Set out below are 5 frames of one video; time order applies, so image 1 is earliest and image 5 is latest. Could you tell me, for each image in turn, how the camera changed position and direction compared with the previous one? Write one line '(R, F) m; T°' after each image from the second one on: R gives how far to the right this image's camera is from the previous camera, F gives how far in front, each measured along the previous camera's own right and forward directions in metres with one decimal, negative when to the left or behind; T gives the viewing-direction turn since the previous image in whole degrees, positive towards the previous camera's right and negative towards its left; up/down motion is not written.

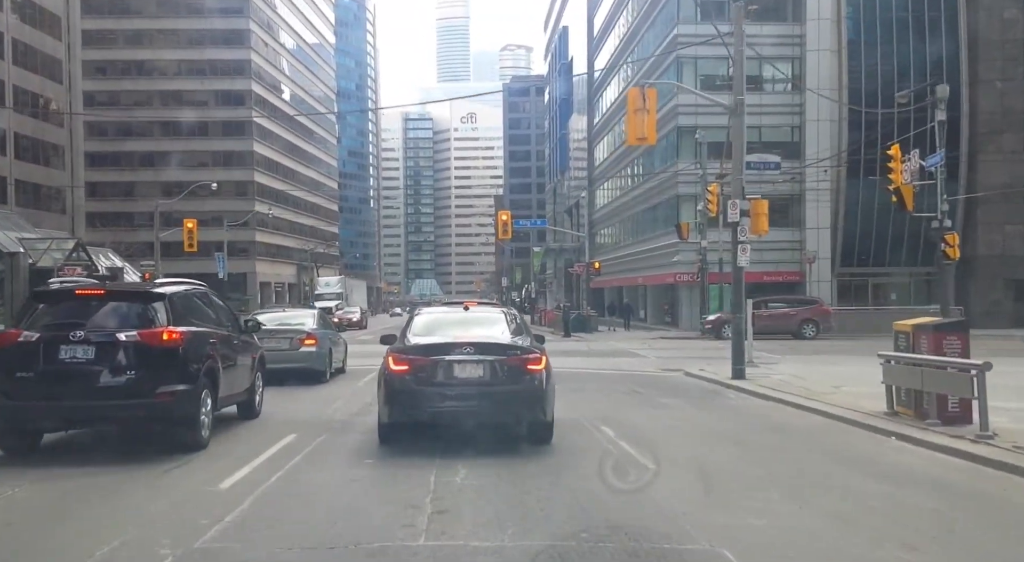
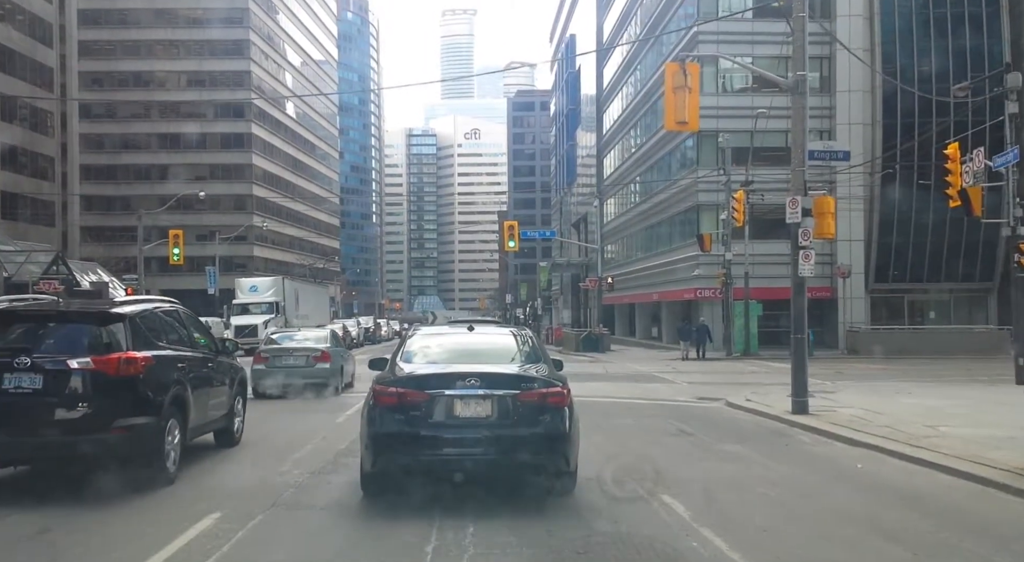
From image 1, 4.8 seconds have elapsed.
(-0.2, +3.0) m; 0°
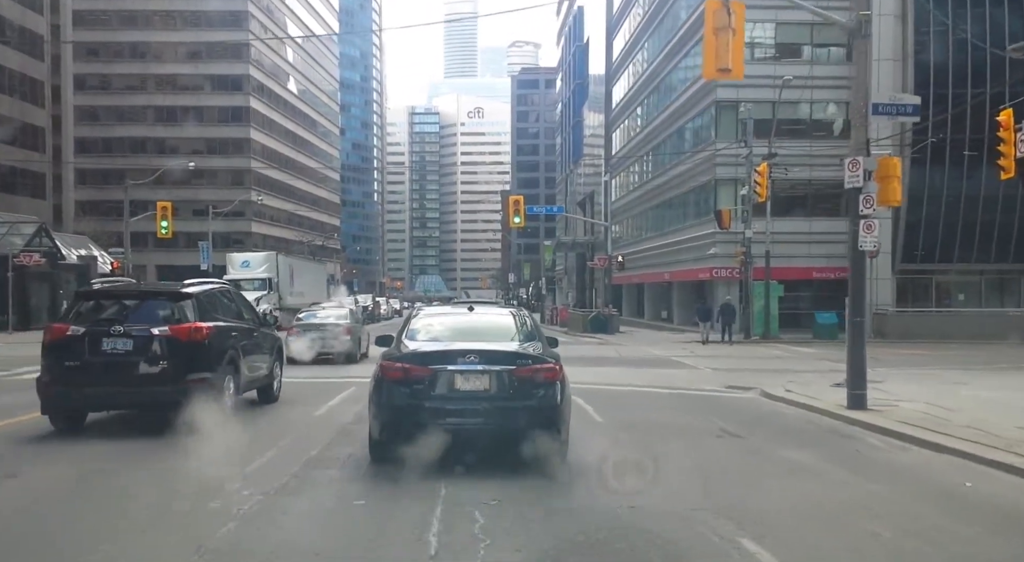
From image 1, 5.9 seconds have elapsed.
(-0.2, +2.0) m; 0°
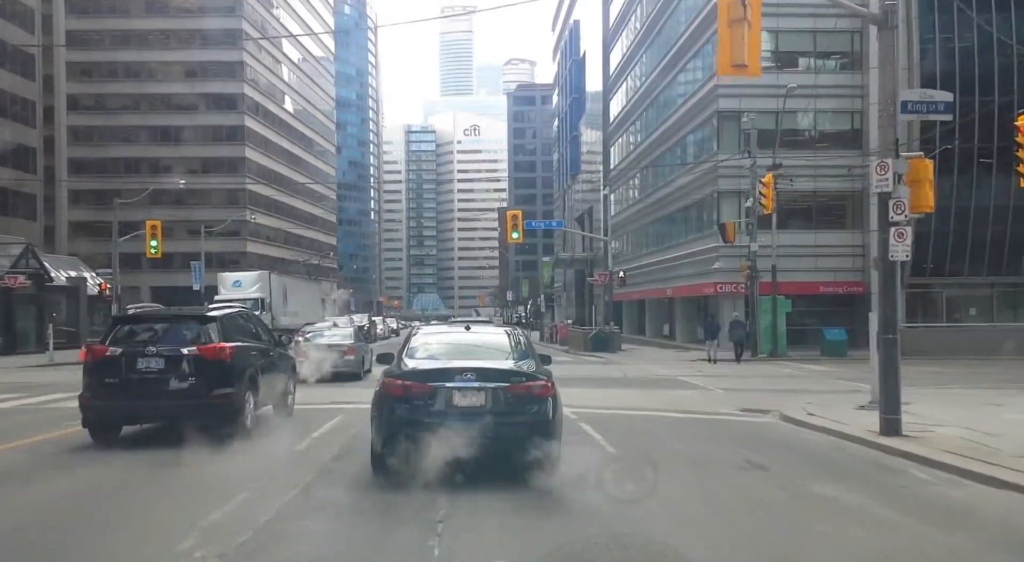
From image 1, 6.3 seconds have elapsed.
(0.0, +1.0) m; 0°
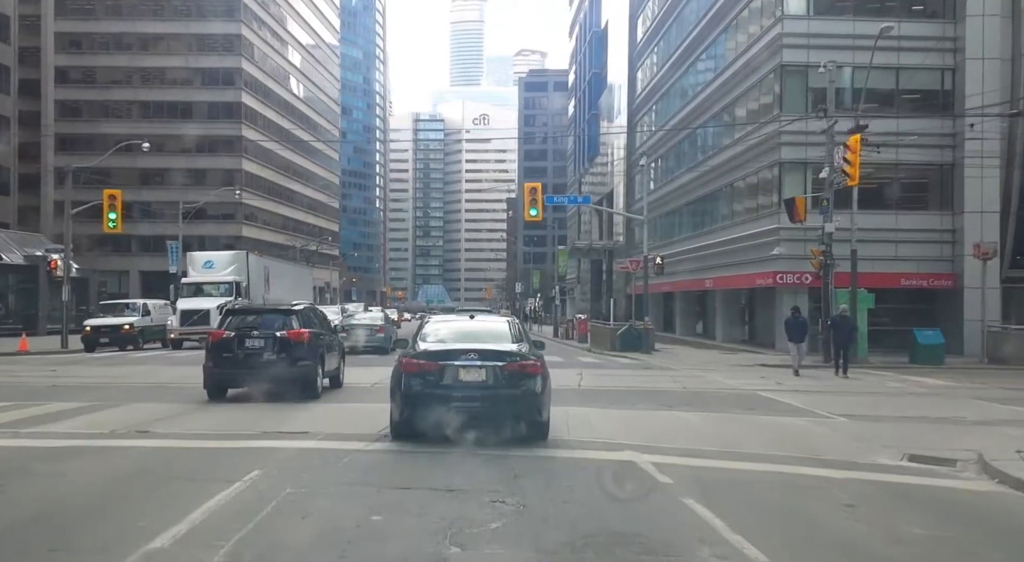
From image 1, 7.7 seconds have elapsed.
(-0.4, +5.7) m; 0°
